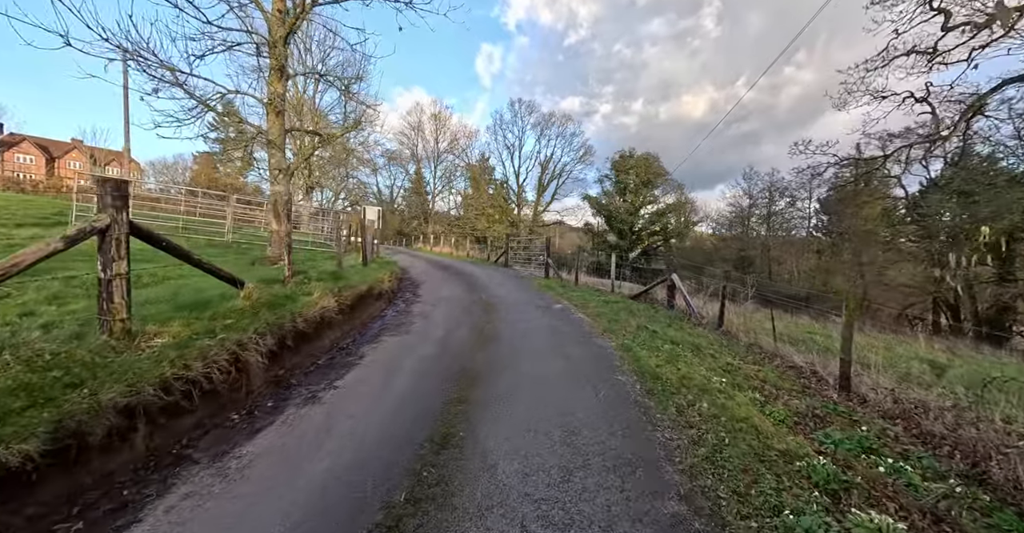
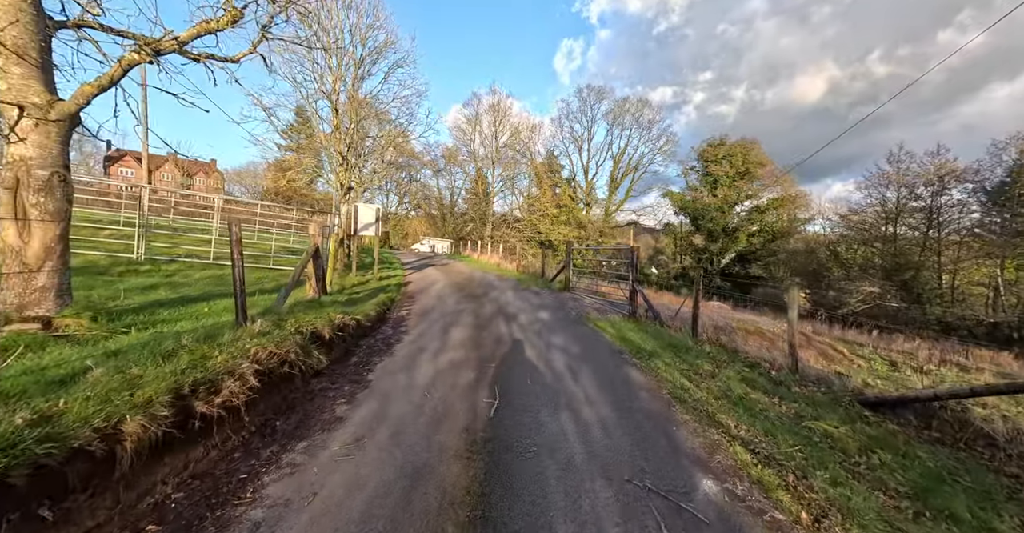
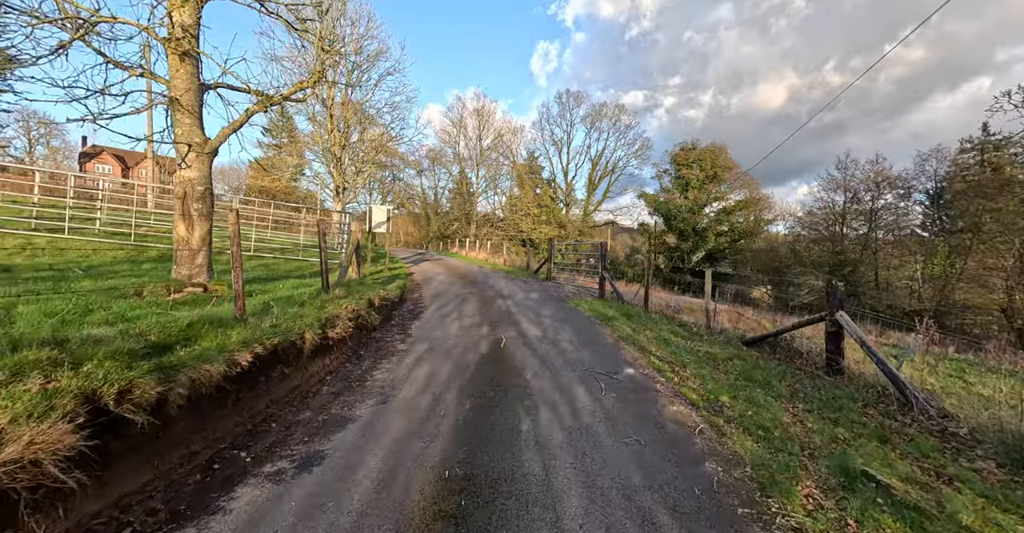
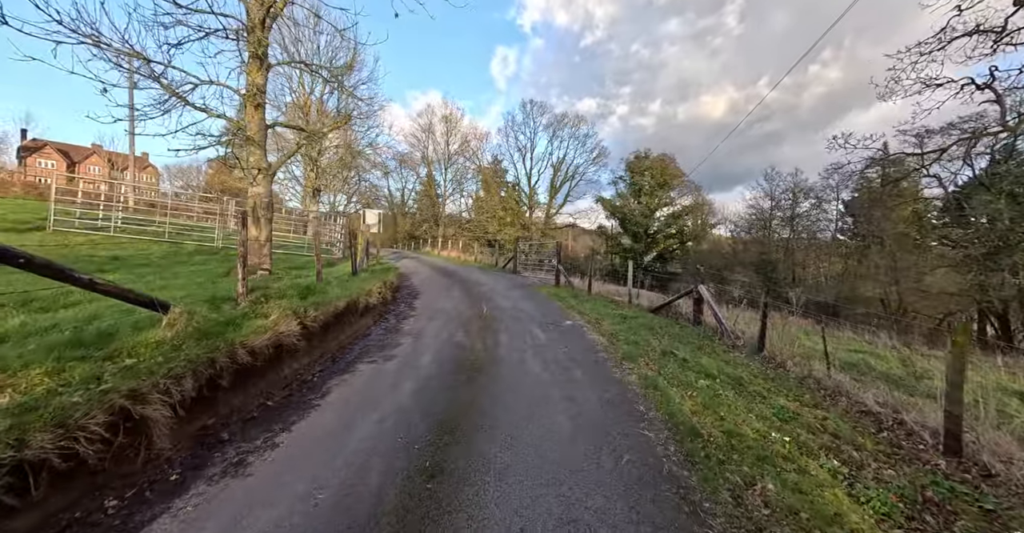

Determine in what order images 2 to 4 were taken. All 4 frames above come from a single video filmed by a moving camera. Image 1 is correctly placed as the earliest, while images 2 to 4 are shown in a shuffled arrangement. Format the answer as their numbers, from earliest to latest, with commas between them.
4, 3, 2
